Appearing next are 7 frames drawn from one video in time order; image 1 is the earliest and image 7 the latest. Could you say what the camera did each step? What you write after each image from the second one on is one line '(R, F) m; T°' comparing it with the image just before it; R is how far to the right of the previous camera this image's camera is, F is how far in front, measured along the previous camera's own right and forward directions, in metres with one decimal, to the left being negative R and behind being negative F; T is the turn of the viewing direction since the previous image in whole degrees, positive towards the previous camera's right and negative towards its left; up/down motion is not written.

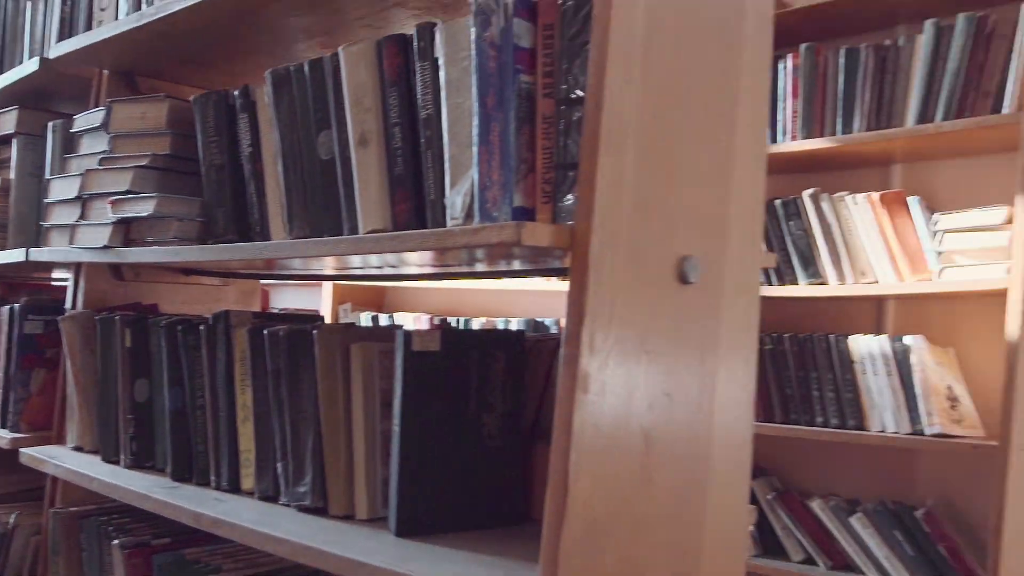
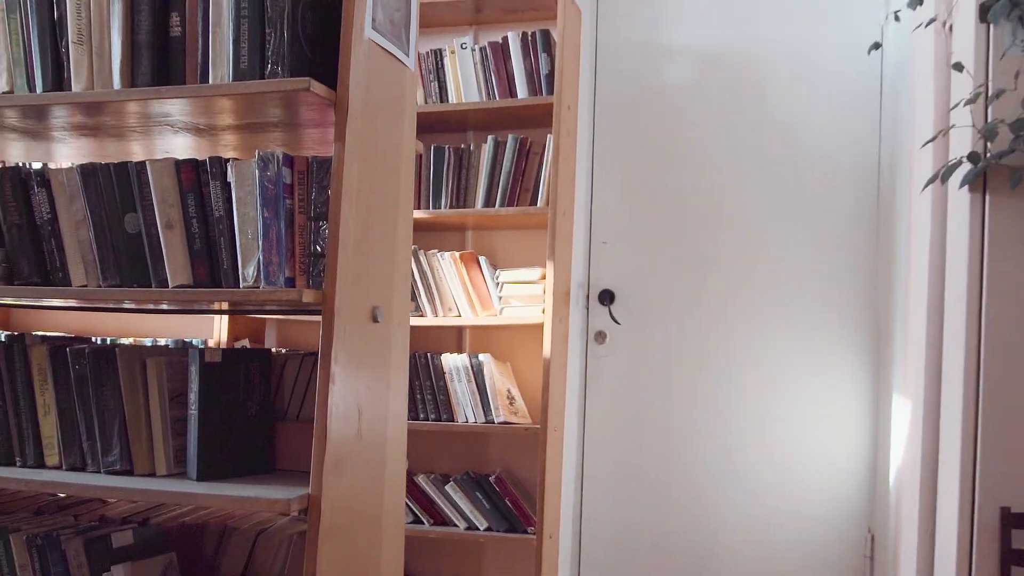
(-0.3, -0.6) m; +26°
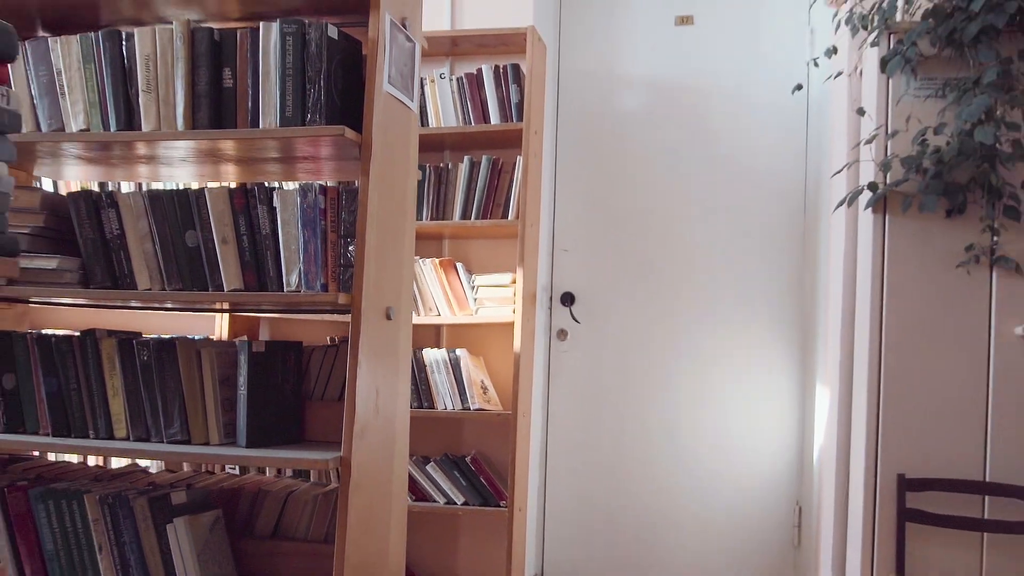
(-0.1, -0.3) m; +3°
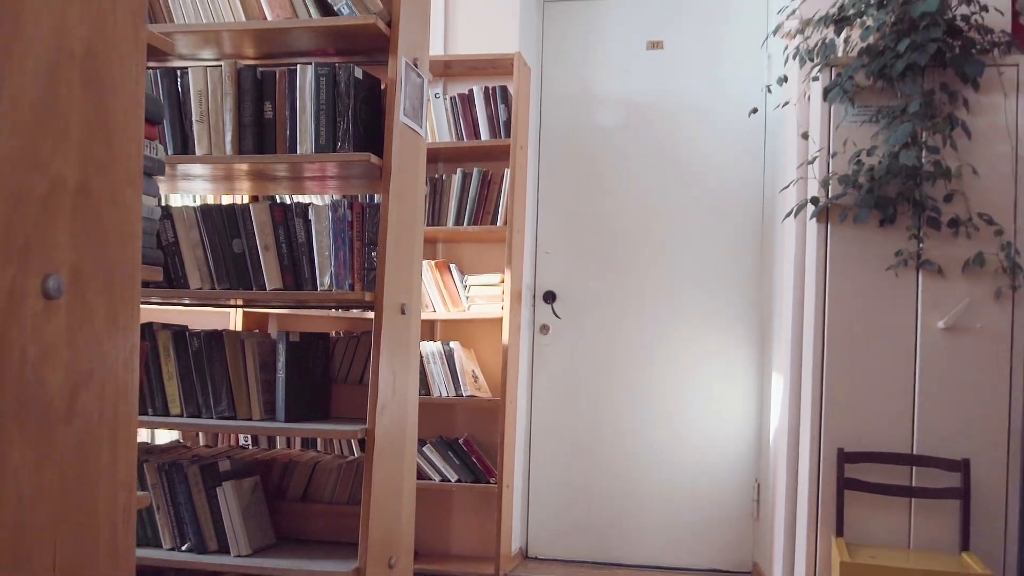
(0.0, -0.3) m; +2°
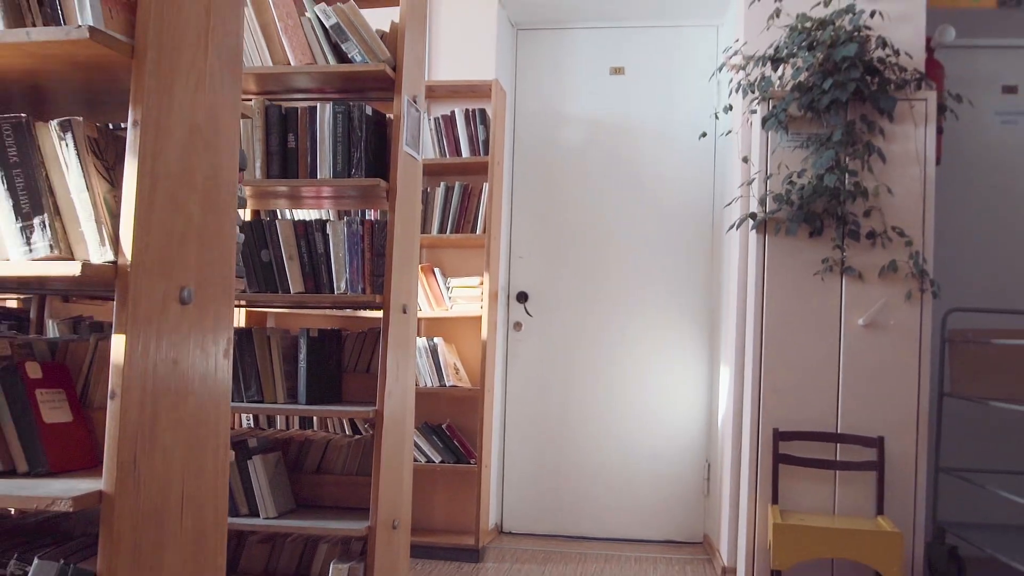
(-0.1, -0.4) m; +2°
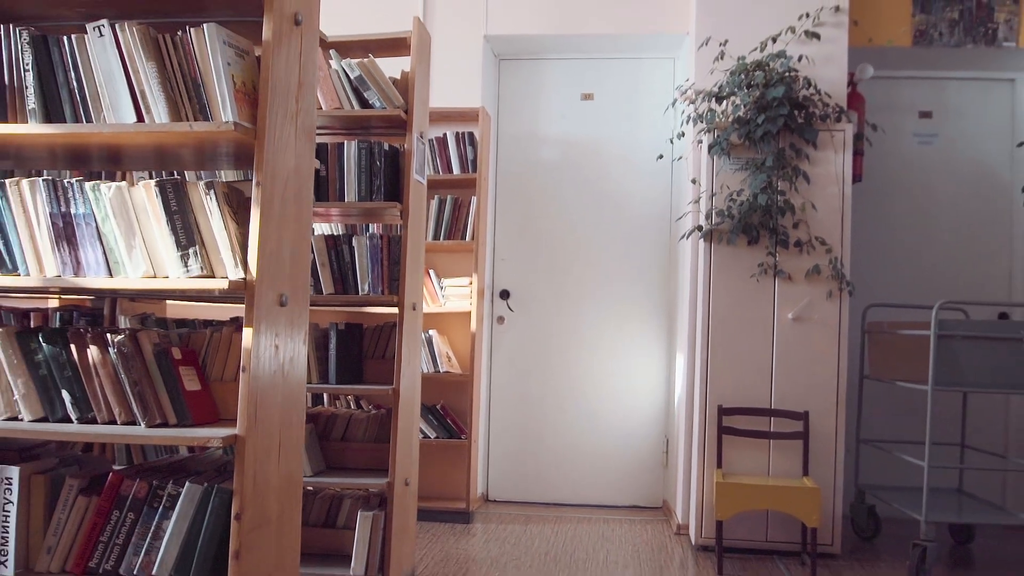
(-0.1, -0.6) m; +2°
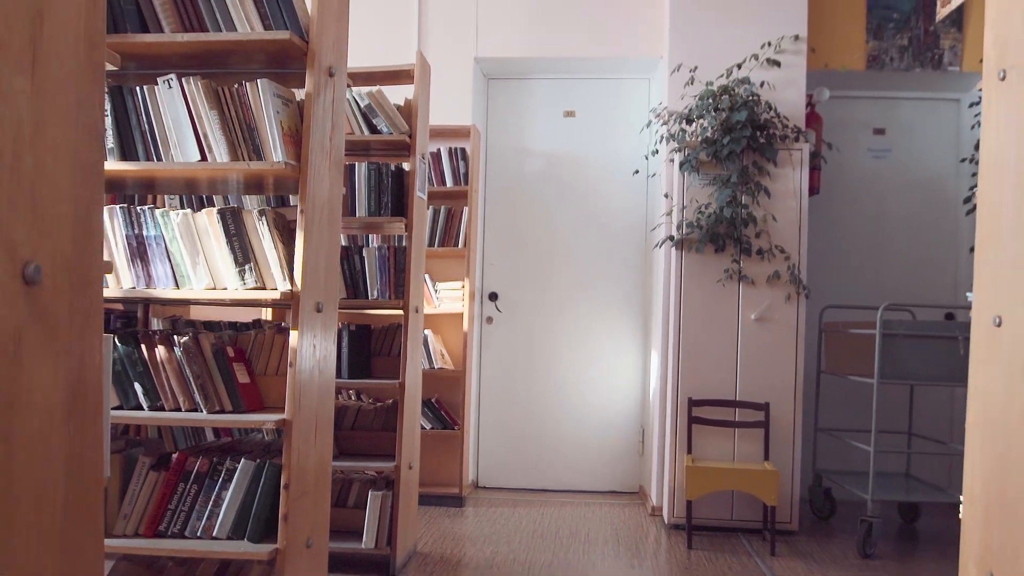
(0.0, -0.4) m; +1°
